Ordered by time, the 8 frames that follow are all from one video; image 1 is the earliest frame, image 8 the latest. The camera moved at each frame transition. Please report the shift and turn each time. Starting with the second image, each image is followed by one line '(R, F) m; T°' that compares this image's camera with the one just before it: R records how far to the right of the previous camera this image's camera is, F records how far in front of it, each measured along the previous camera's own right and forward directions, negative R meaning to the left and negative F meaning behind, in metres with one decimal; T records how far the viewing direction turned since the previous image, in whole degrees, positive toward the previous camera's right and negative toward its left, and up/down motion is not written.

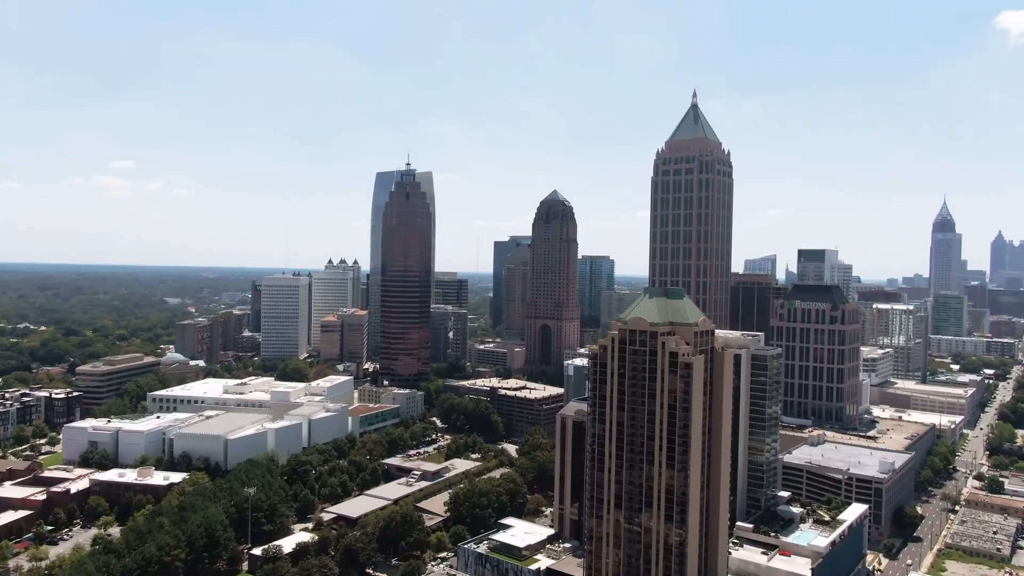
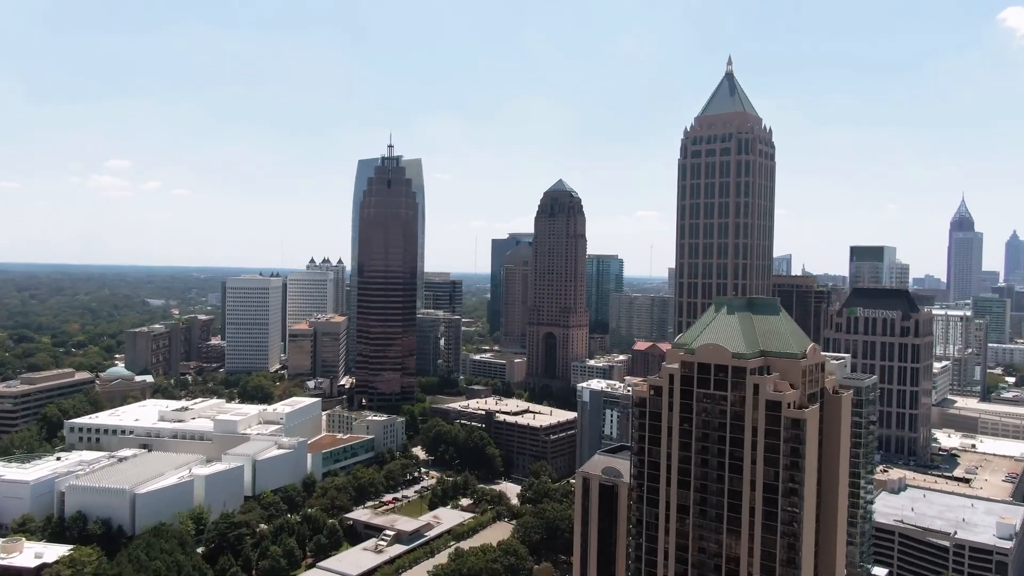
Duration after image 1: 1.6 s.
(-0.2, +24.4) m; 0°
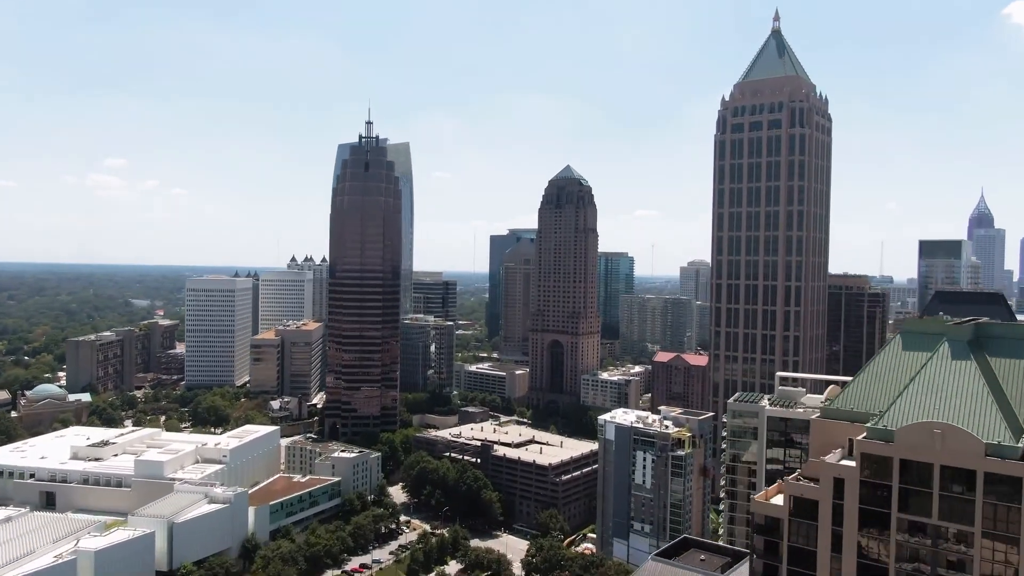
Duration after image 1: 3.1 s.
(-0.2, +22.2) m; 0°
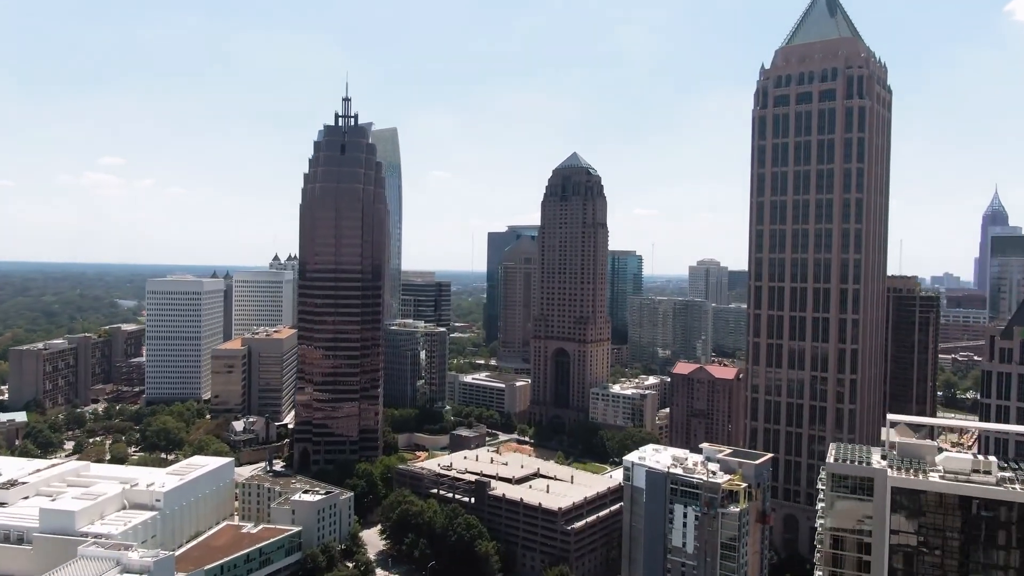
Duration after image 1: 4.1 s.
(-0.2, +16.5) m; 0°
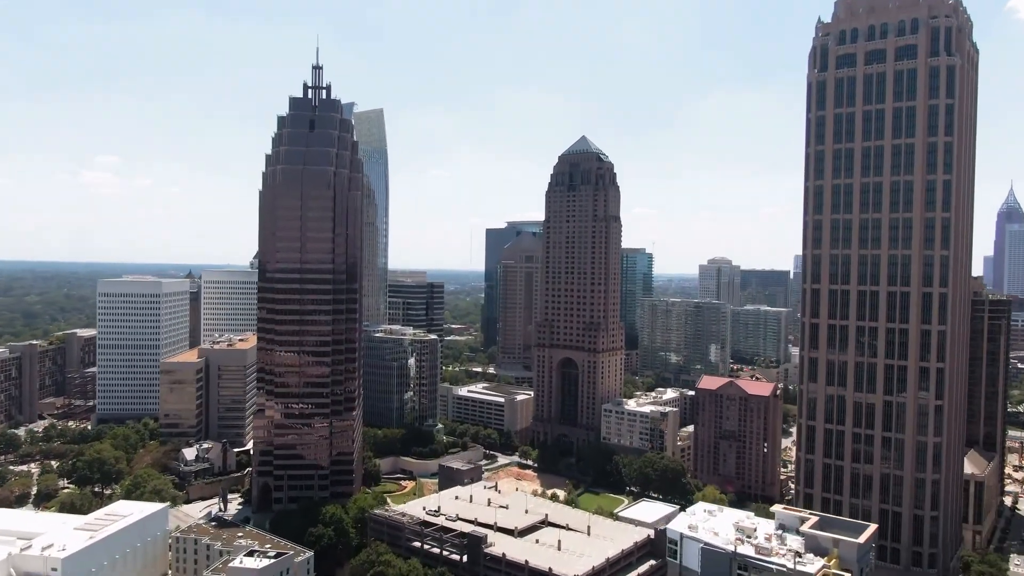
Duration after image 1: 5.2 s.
(-0.2, +16.2) m; 0°
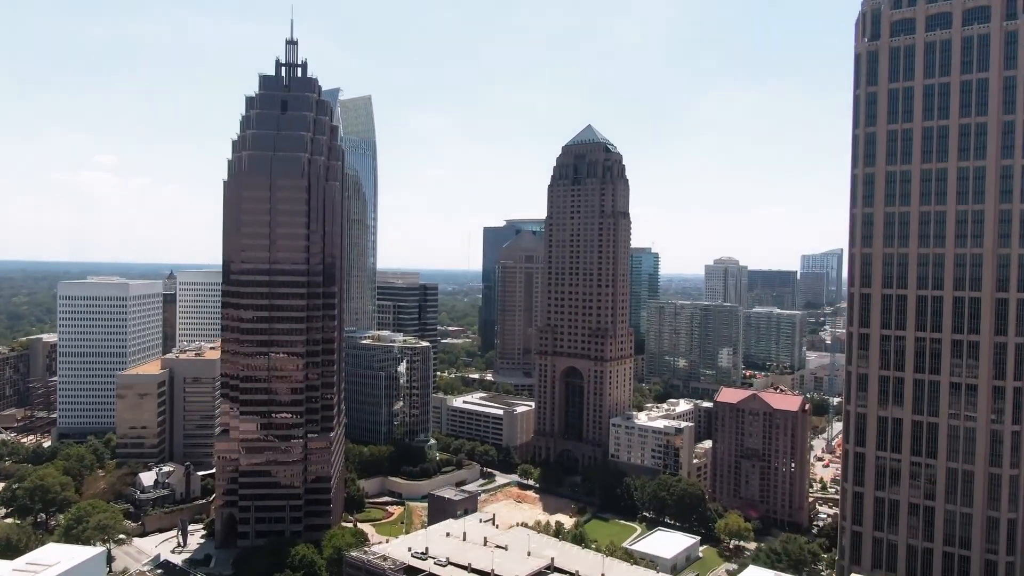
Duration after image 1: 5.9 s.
(-0.1, +10.2) m; 0°
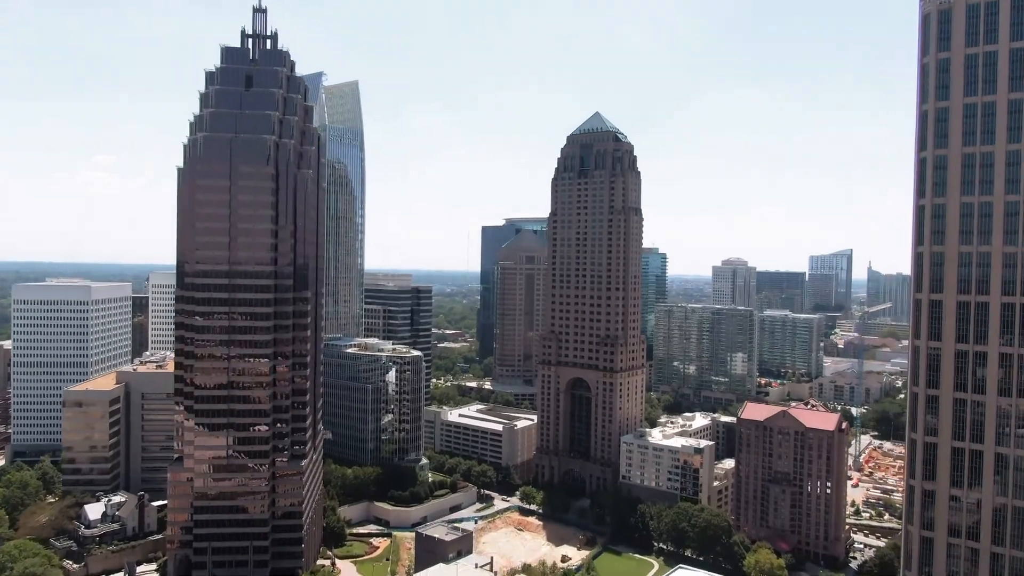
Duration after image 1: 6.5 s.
(-0.1, +10.1) m; 0°
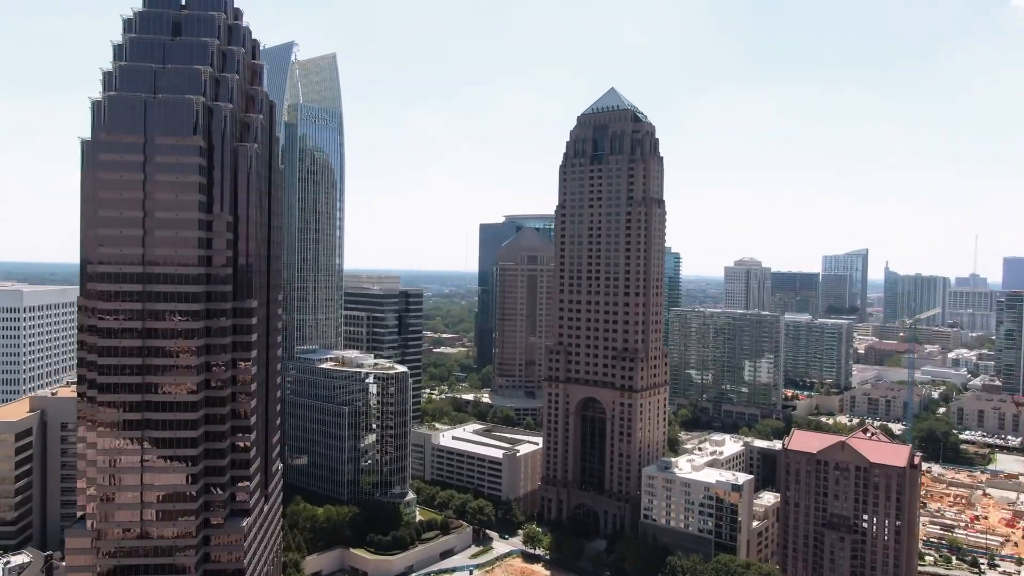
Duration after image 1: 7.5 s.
(-0.2, +14.3) m; 0°
